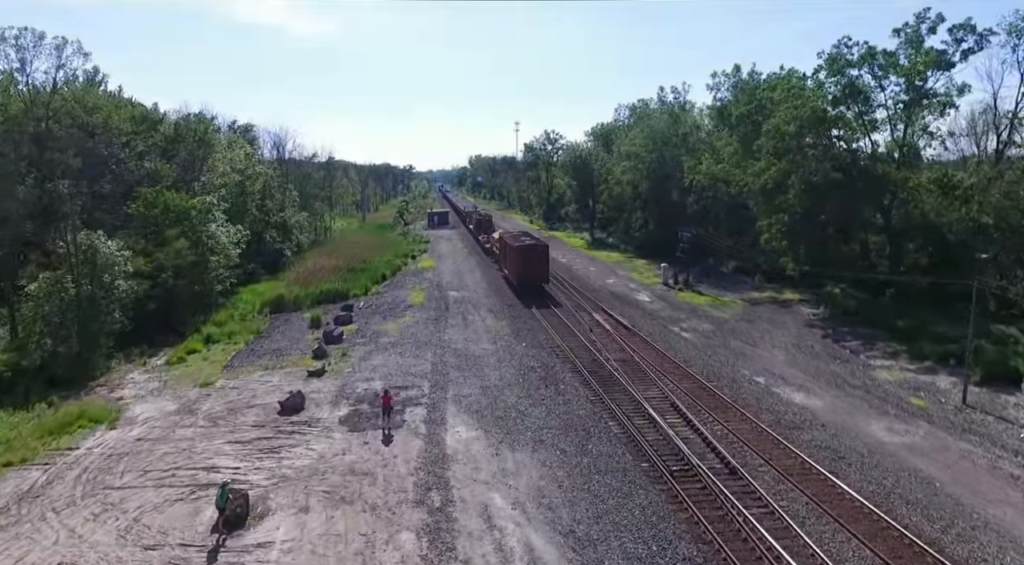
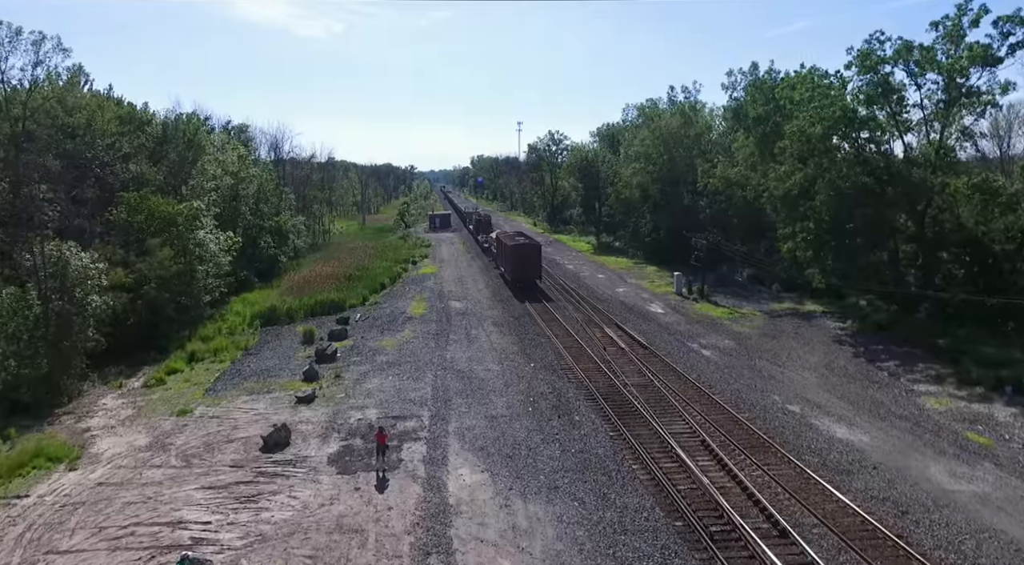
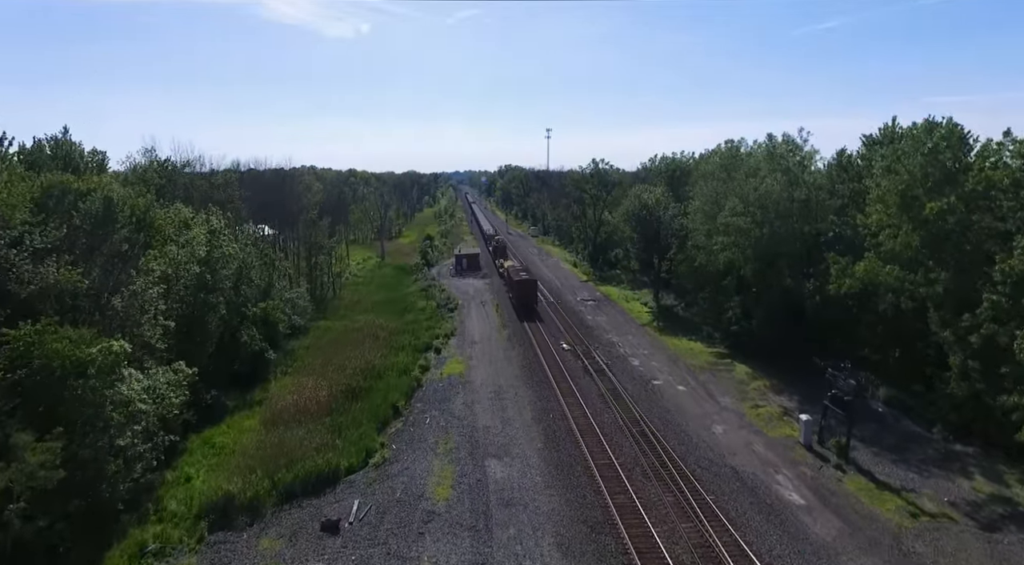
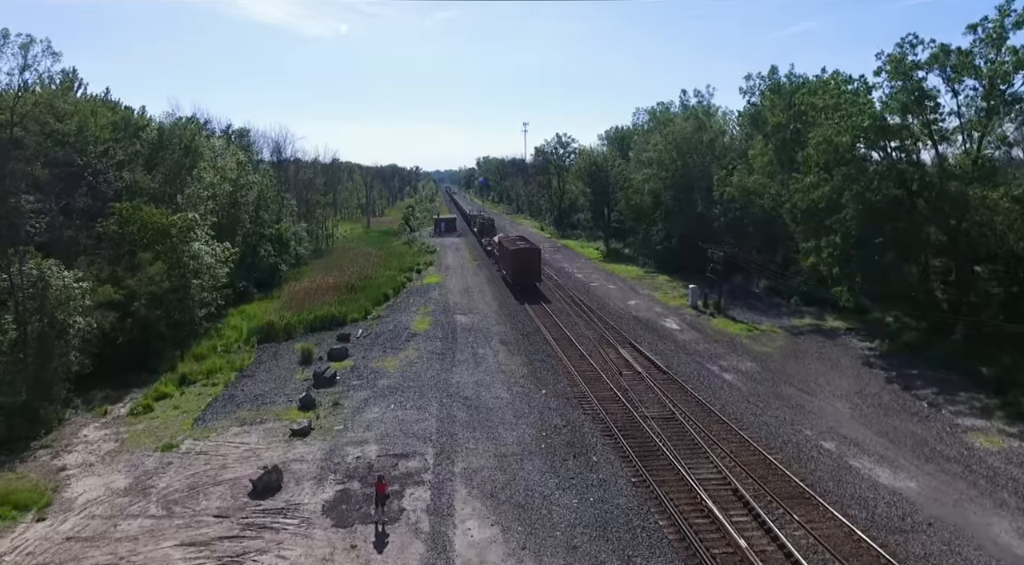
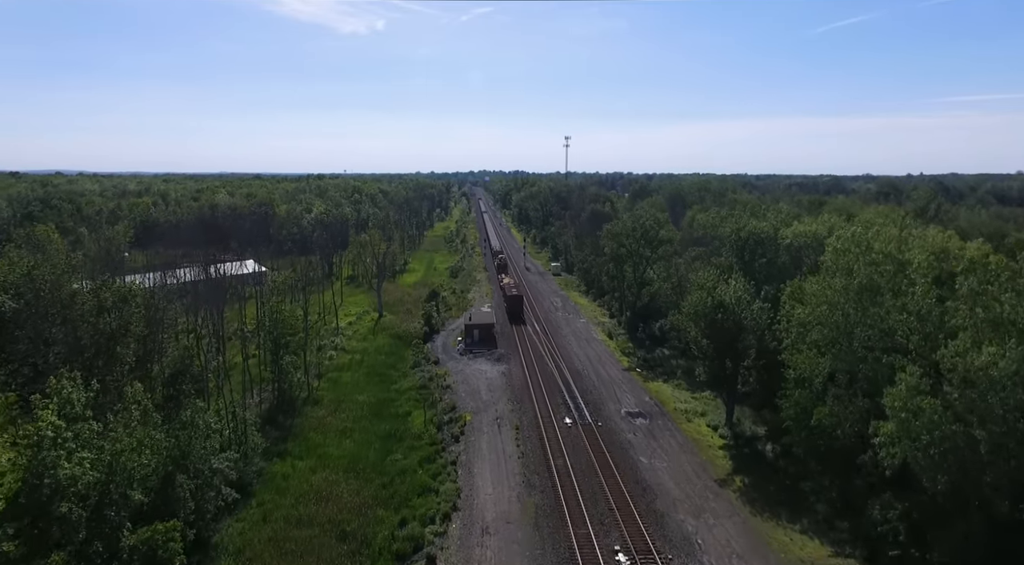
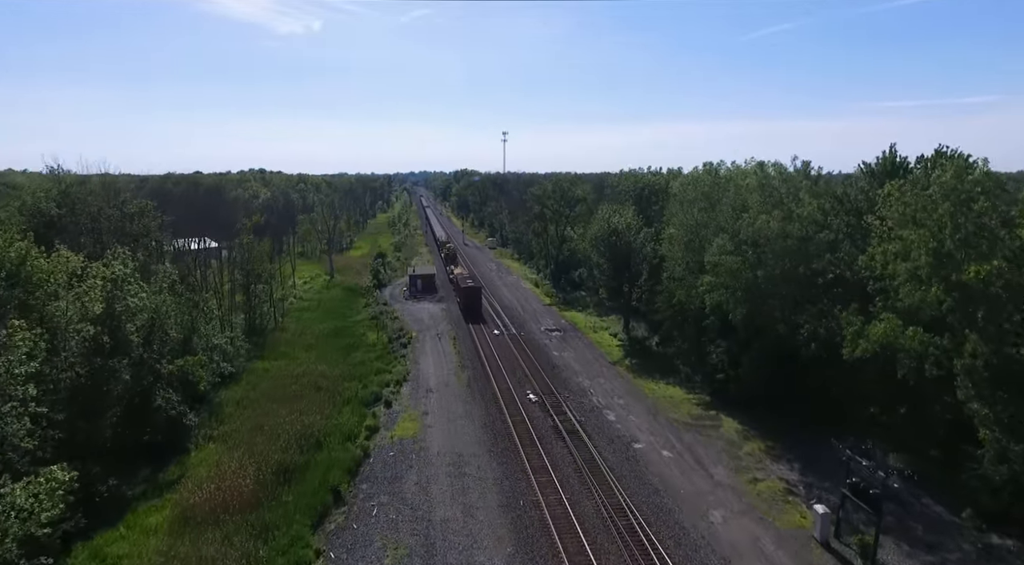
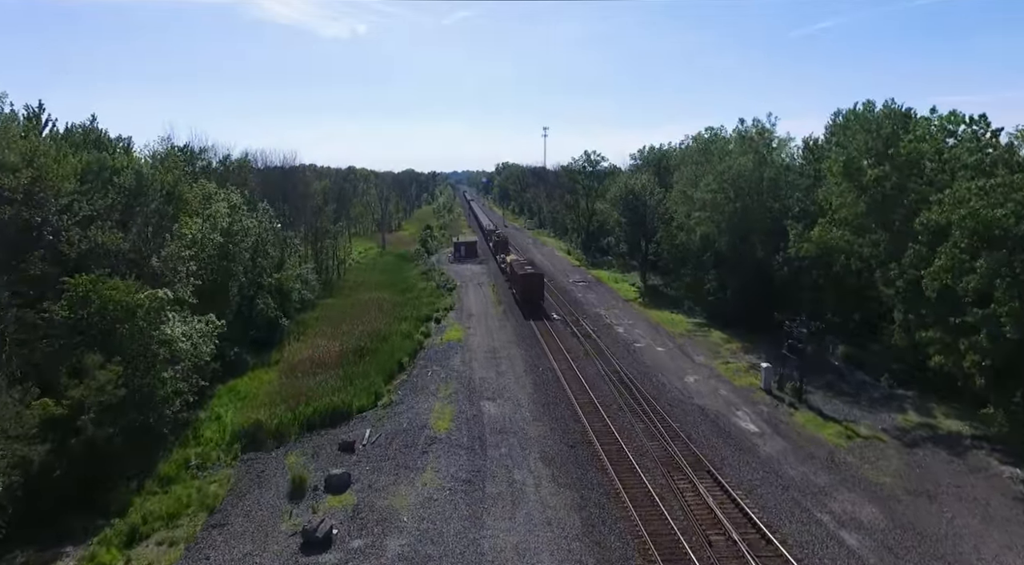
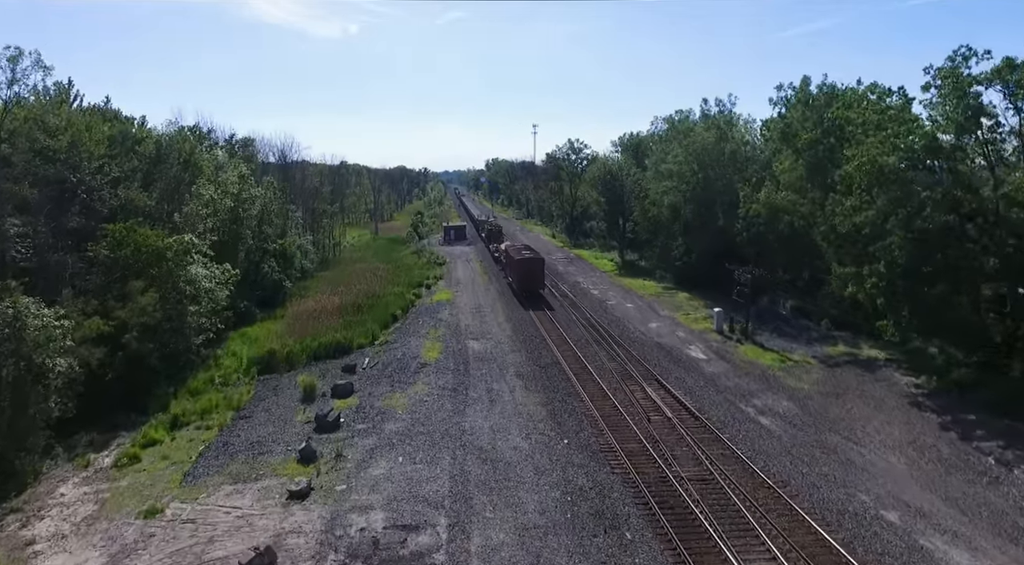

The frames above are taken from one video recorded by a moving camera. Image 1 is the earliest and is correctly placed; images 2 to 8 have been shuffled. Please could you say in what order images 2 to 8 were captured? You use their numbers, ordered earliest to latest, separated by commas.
2, 4, 8, 7, 3, 6, 5
